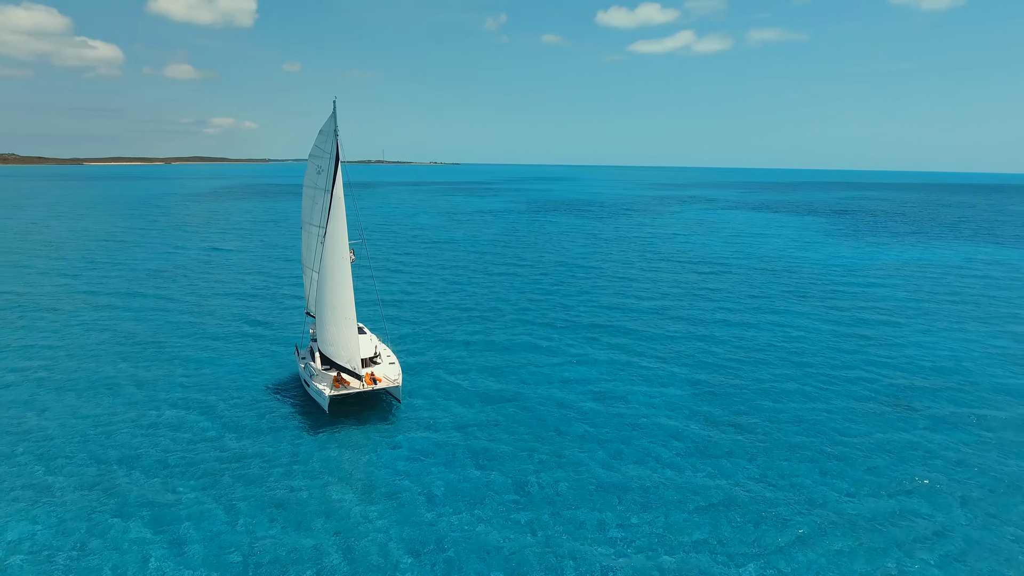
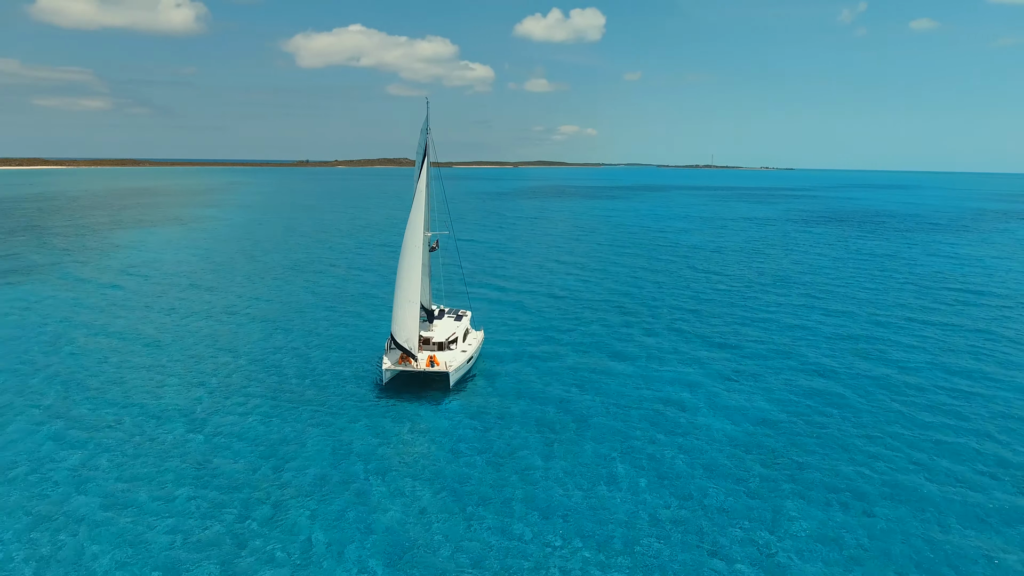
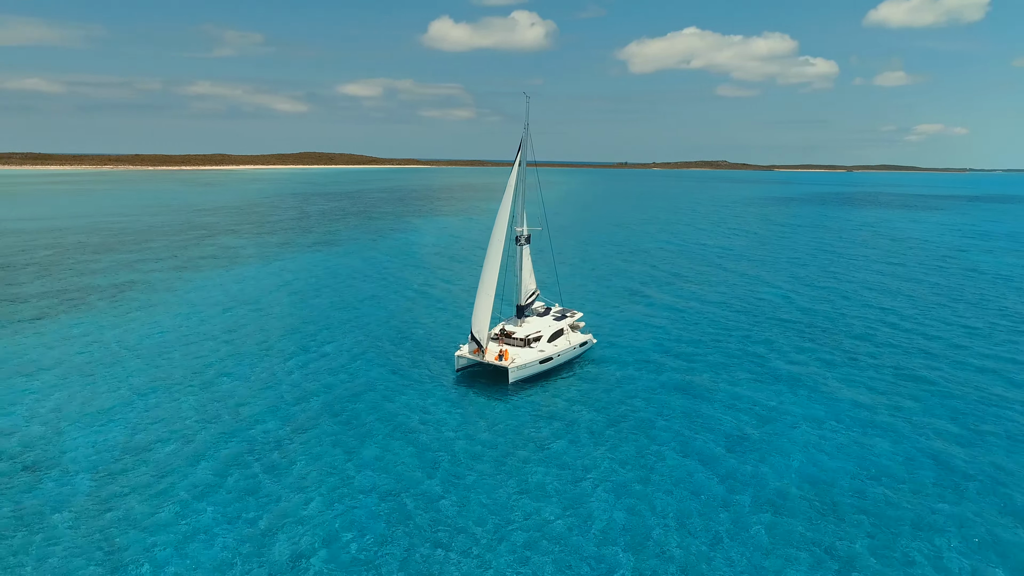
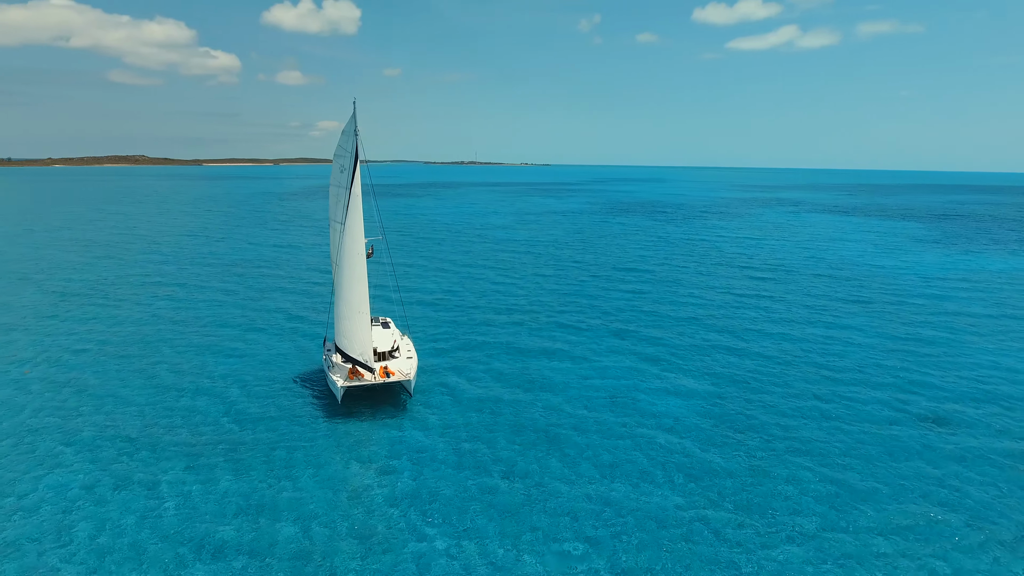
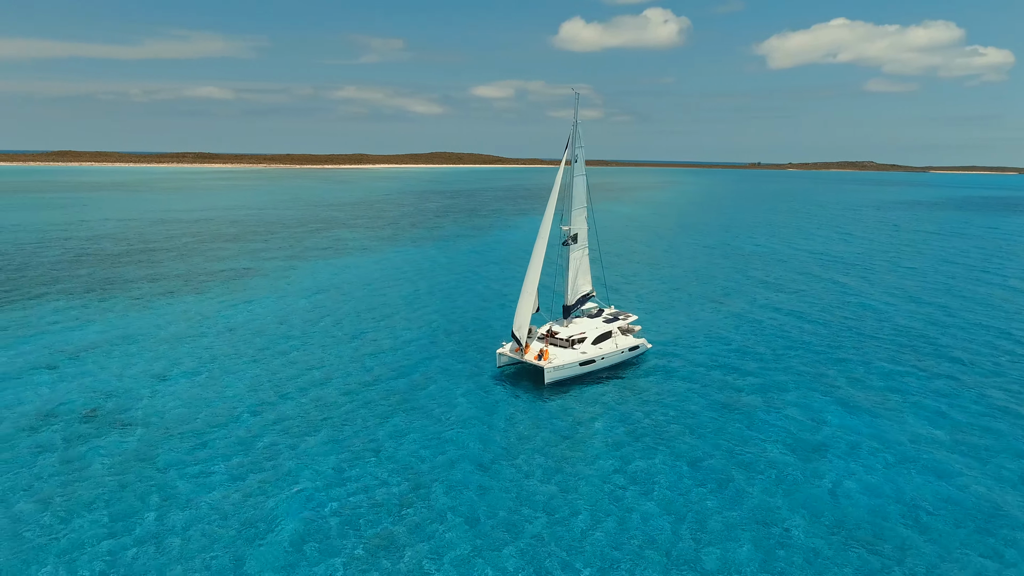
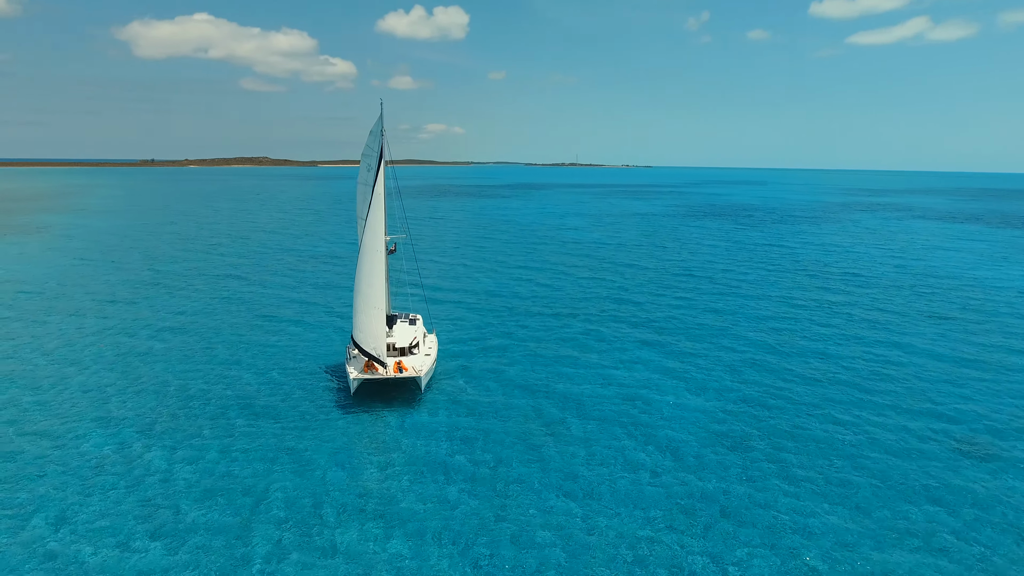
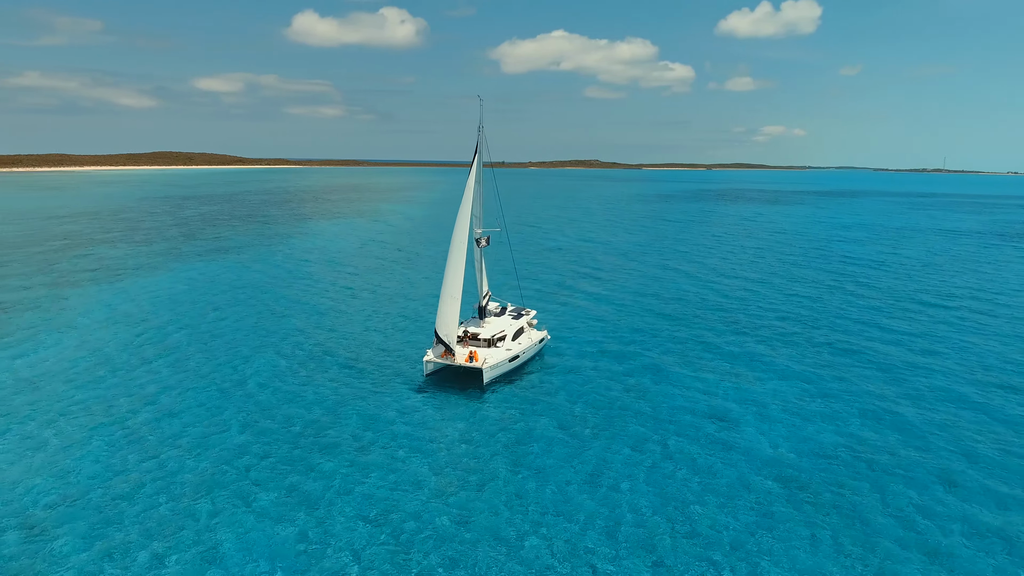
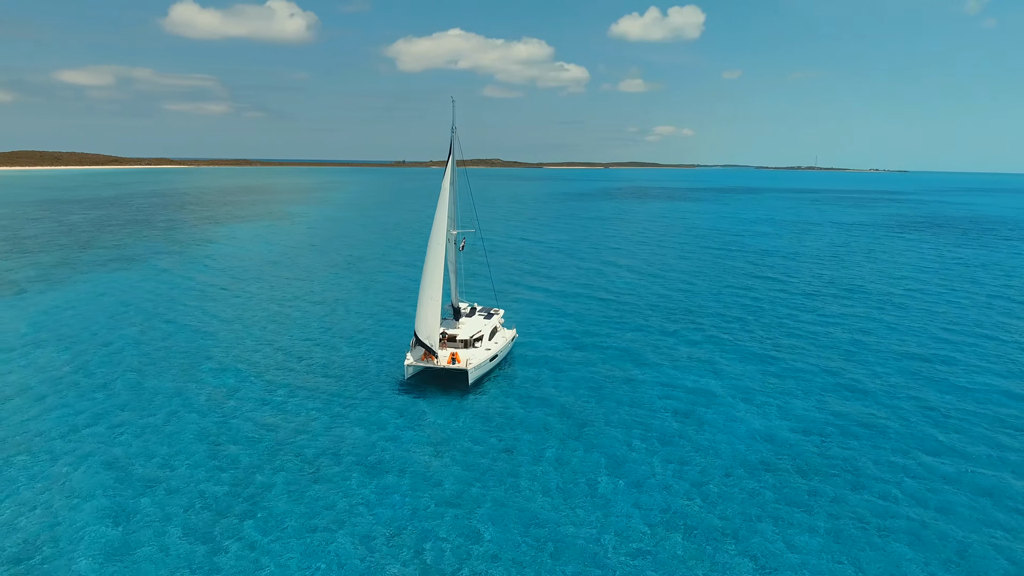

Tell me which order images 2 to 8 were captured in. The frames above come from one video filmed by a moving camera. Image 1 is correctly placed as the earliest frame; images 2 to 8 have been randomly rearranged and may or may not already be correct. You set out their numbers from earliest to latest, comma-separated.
4, 6, 2, 8, 7, 3, 5
